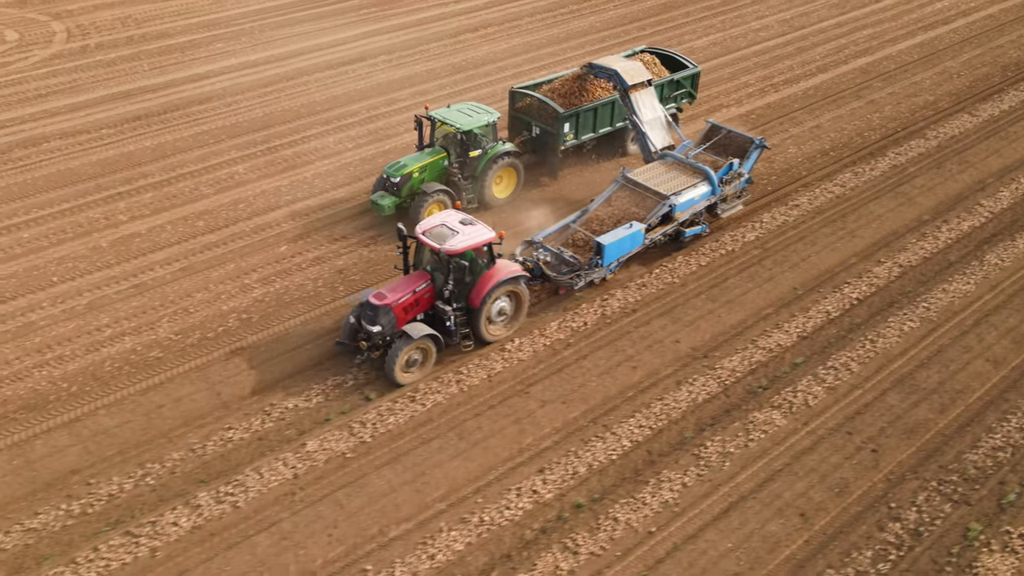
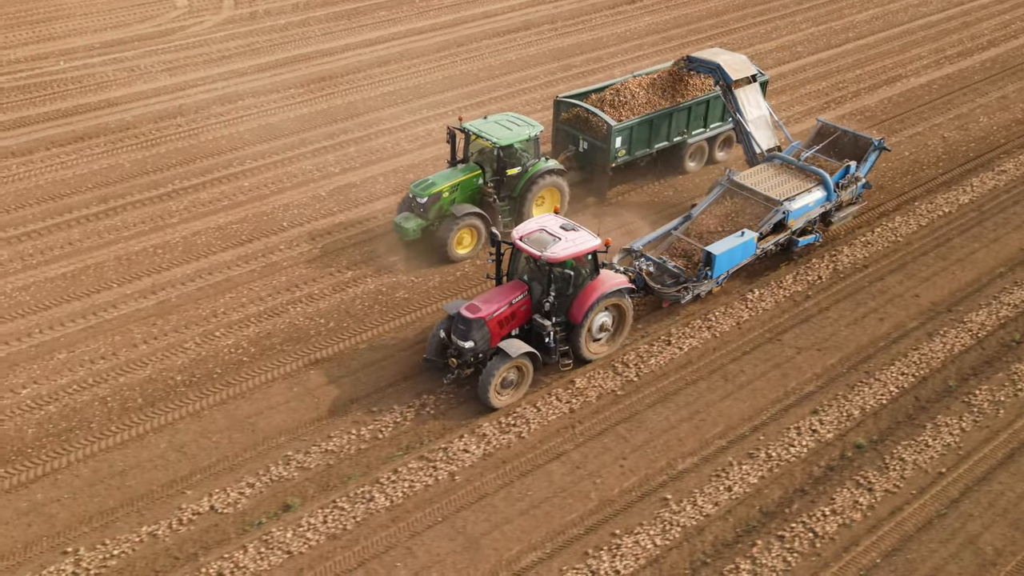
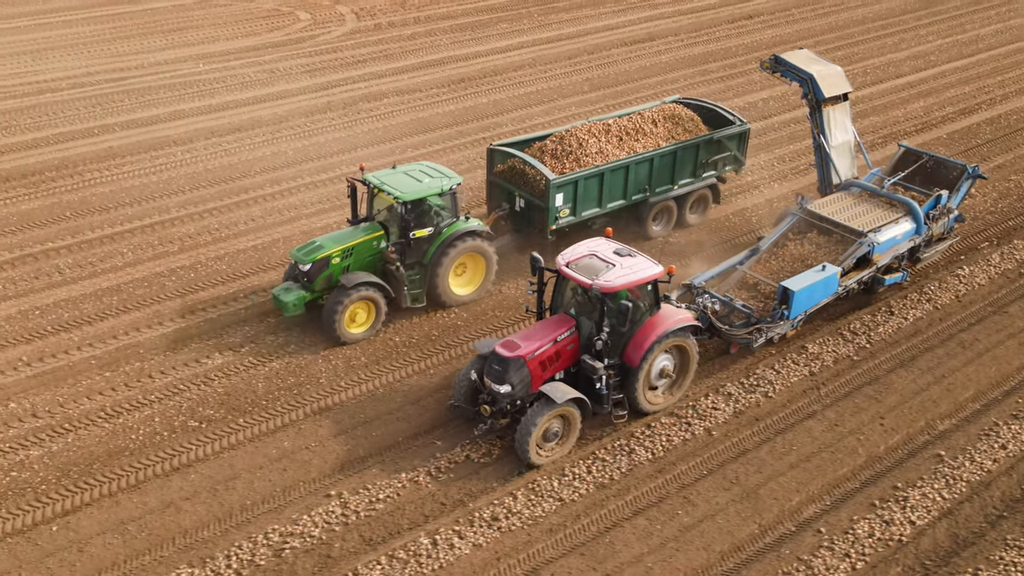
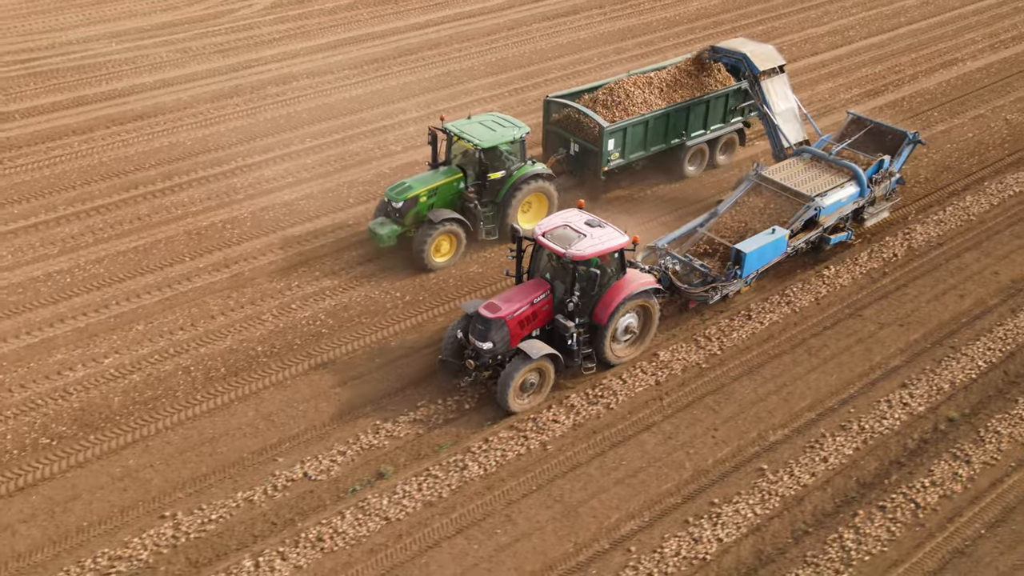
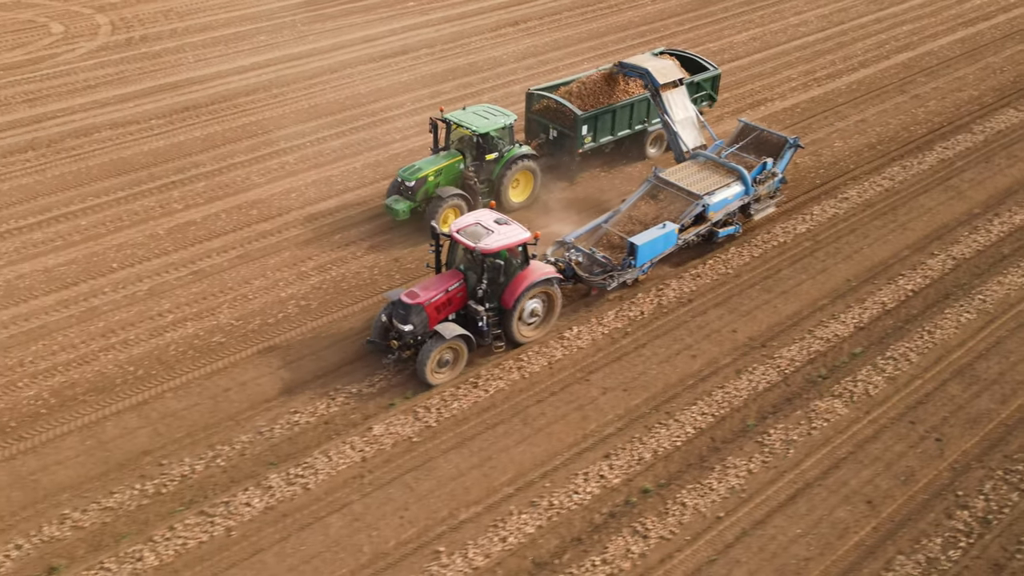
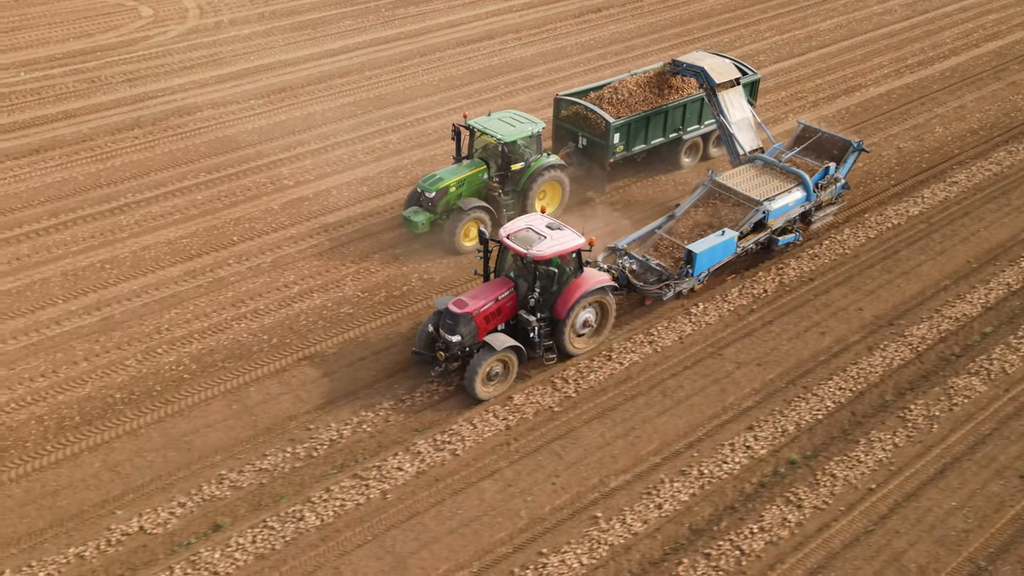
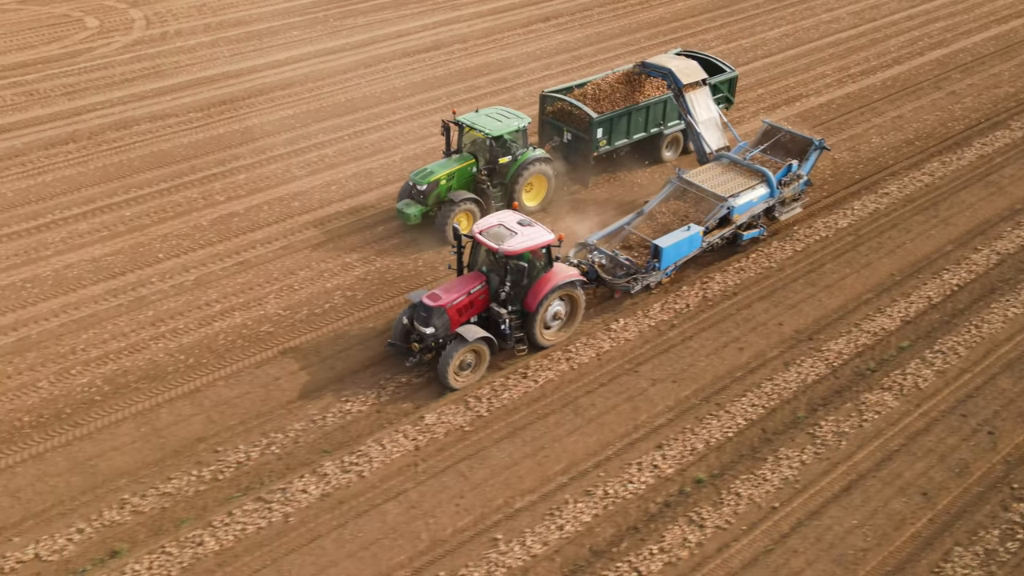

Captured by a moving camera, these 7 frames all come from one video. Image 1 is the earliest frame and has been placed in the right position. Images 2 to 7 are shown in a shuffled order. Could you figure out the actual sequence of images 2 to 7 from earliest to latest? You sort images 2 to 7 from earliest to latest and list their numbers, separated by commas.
5, 7, 6, 2, 4, 3
